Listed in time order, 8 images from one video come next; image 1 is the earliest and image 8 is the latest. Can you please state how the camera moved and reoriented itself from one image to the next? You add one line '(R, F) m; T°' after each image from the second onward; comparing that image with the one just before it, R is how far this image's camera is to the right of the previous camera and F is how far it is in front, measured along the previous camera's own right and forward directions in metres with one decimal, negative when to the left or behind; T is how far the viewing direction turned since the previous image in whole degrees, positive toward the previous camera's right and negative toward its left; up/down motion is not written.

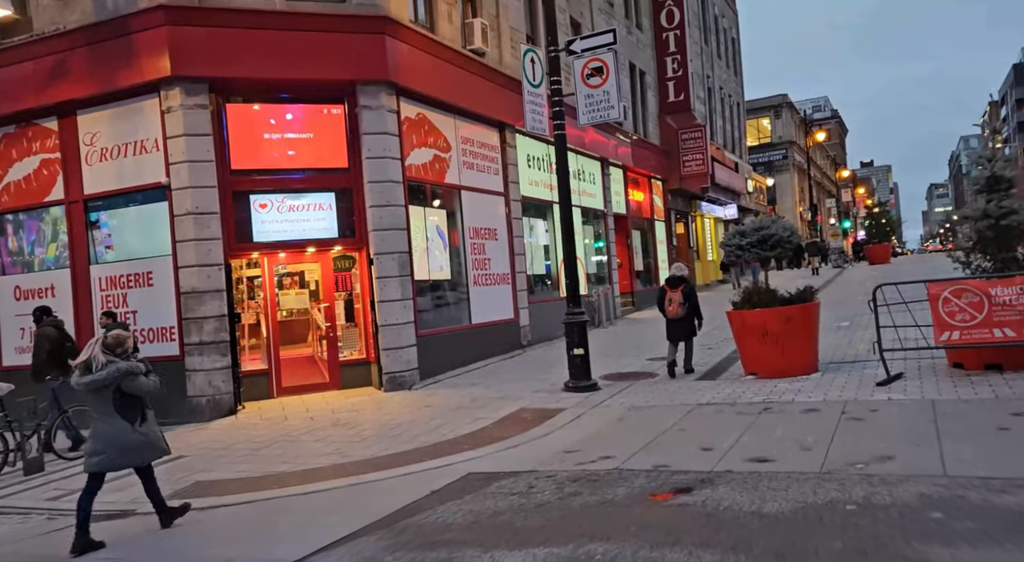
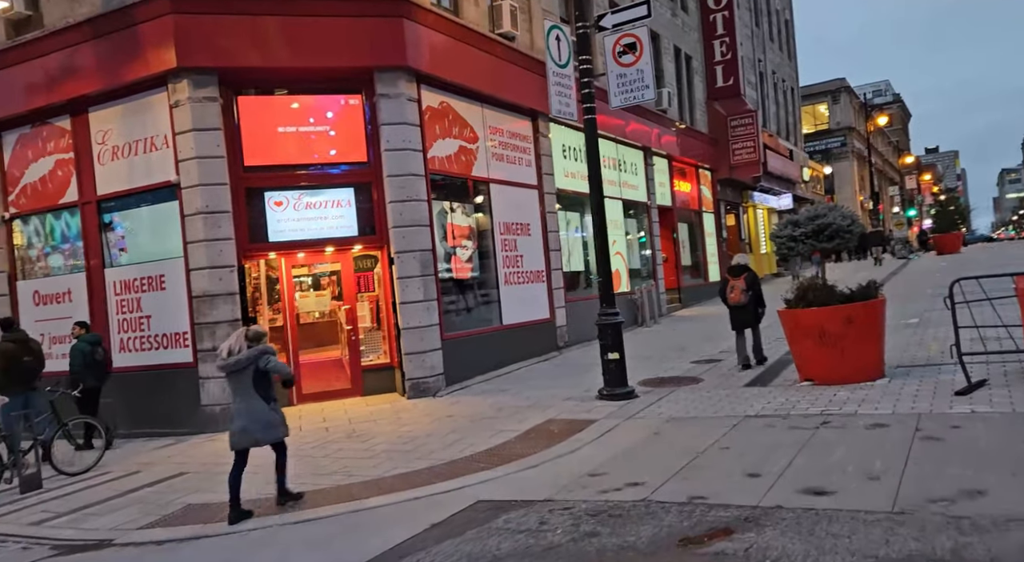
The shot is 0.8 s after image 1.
(+0.3, +0.9) m; -4°
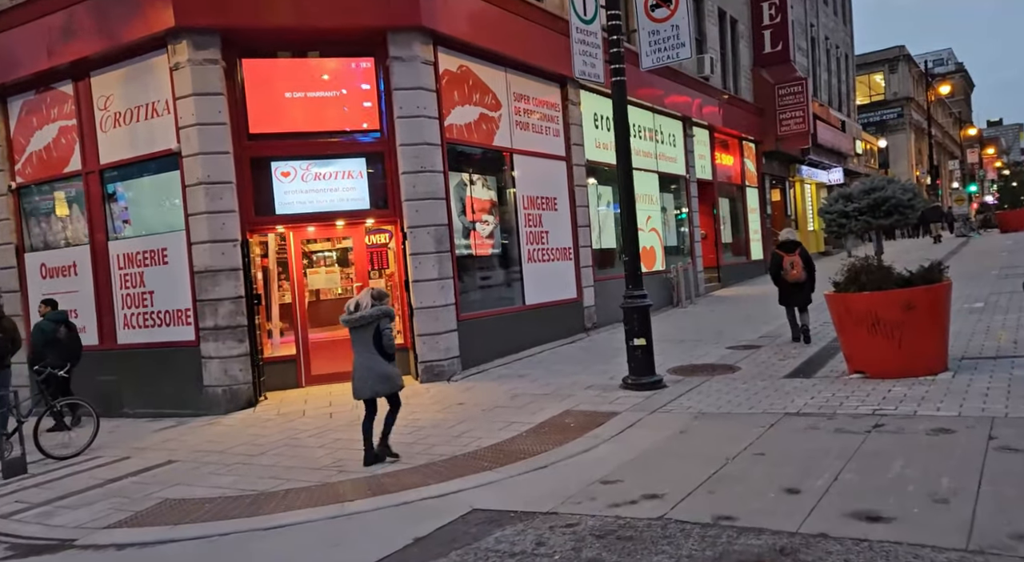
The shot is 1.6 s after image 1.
(+0.3, +0.8) m; -3°
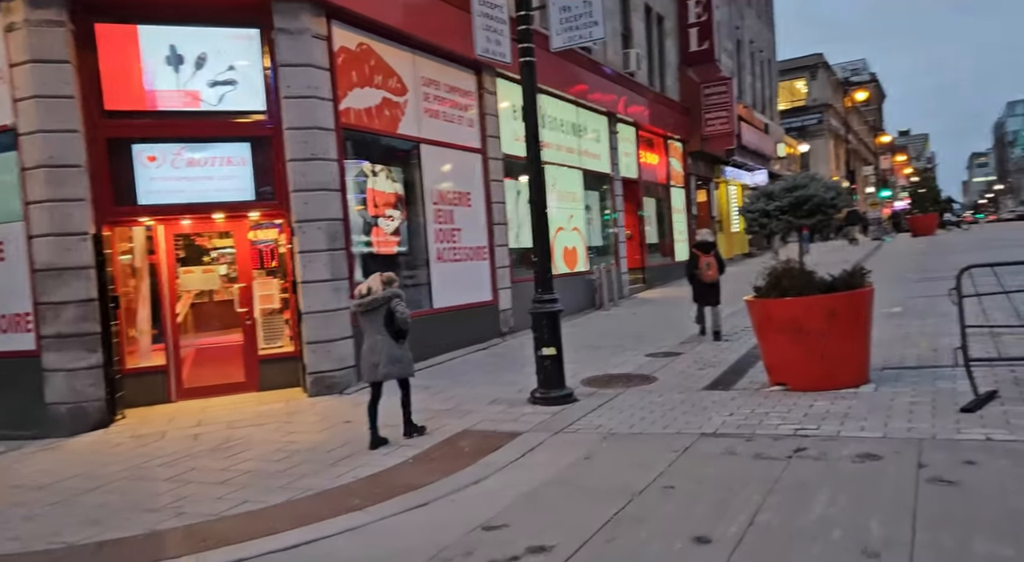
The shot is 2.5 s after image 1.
(+0.4, +0.9) m; +5°
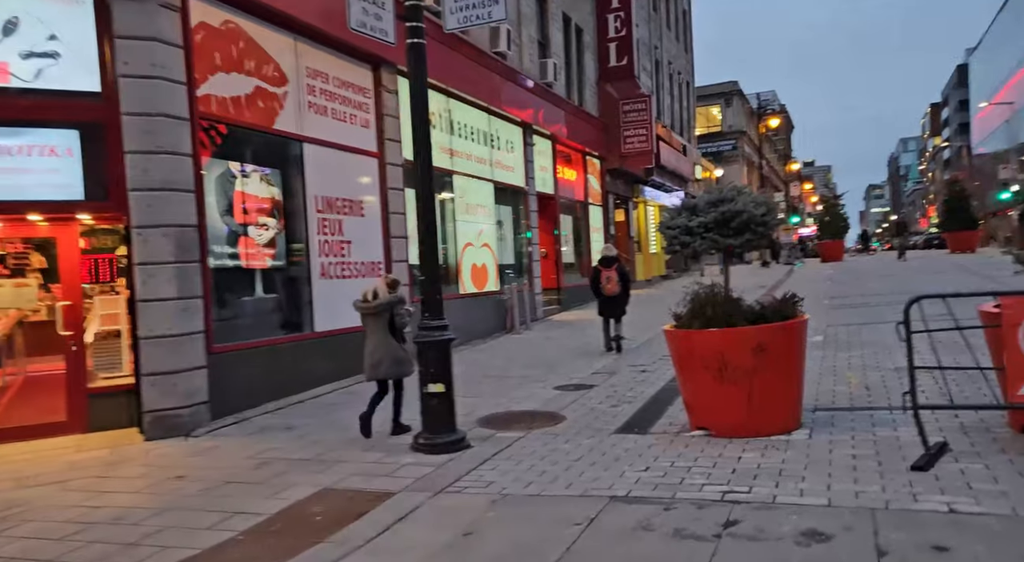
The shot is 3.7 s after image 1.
(+0.3, +1.3) m; +6°
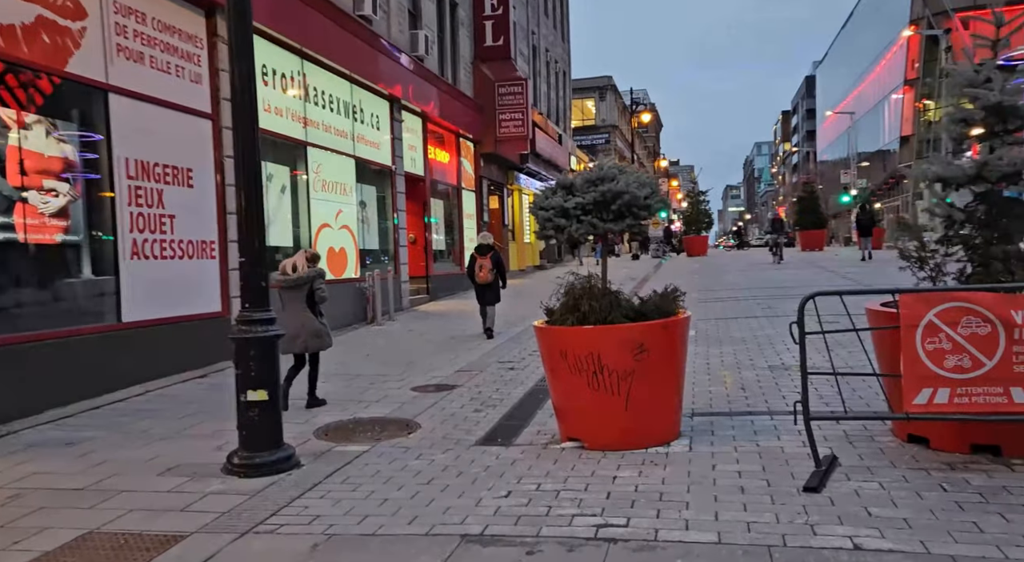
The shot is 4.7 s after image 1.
(+0.2, +1.1) m; +9°
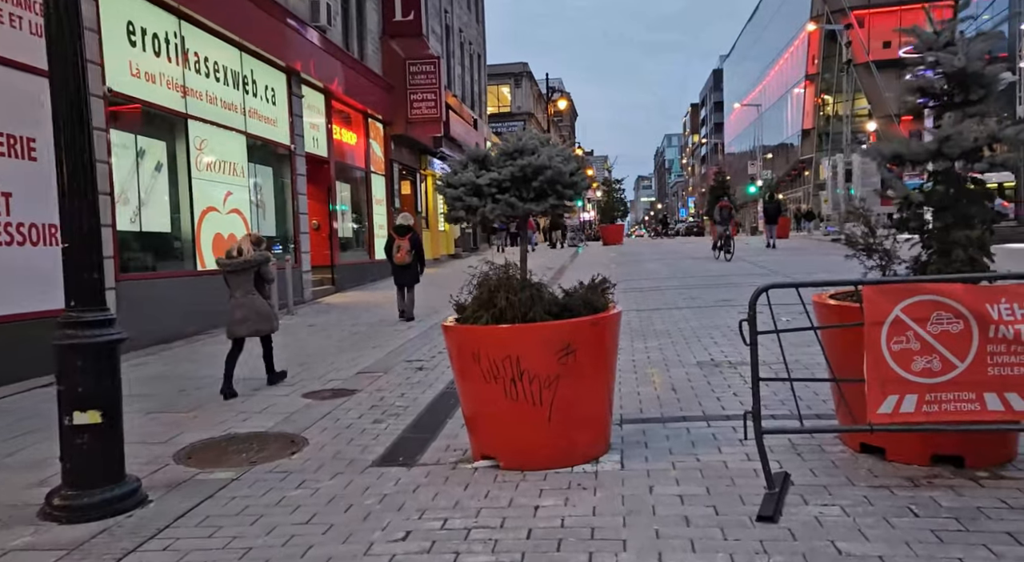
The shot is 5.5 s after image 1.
(+0.1, +1.0) m; +6°
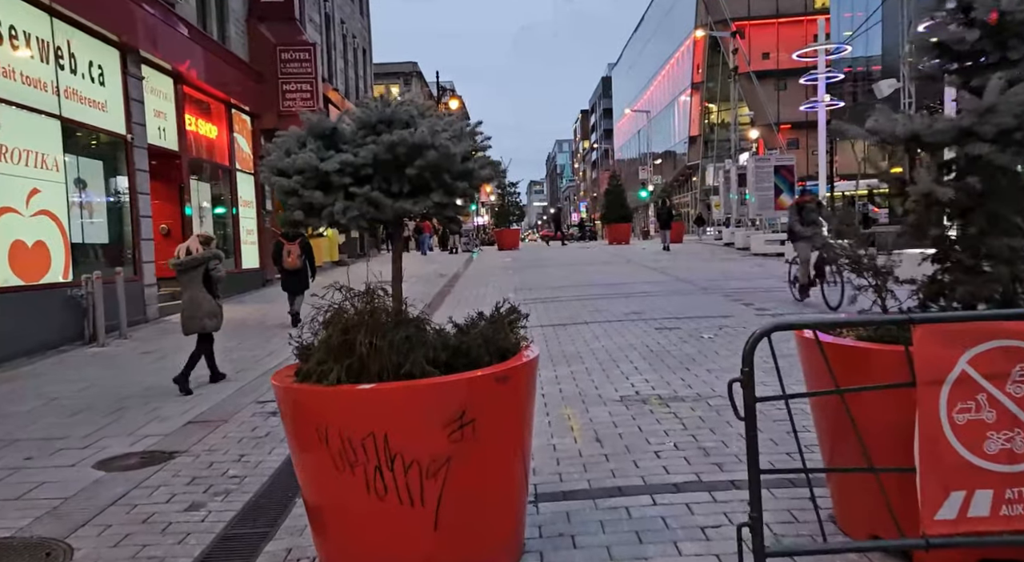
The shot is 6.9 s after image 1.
(+0.1, +1.9) m; +7°
